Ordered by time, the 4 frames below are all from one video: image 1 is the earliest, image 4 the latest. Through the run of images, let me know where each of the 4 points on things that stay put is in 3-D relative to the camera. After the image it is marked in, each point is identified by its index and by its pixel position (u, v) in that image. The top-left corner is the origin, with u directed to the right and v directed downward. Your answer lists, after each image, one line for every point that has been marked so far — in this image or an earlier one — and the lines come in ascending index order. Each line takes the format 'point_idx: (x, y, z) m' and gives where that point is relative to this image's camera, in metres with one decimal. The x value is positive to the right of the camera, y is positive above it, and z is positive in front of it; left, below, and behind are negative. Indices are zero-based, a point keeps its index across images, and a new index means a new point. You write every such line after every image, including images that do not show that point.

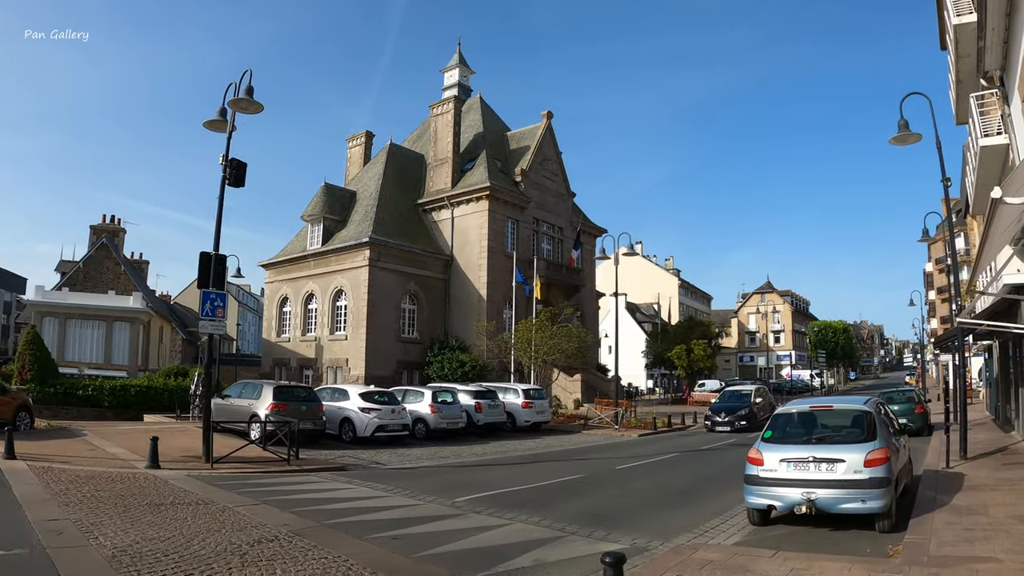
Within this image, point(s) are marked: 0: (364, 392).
0: (-4.3, -2.8, +19.0) m
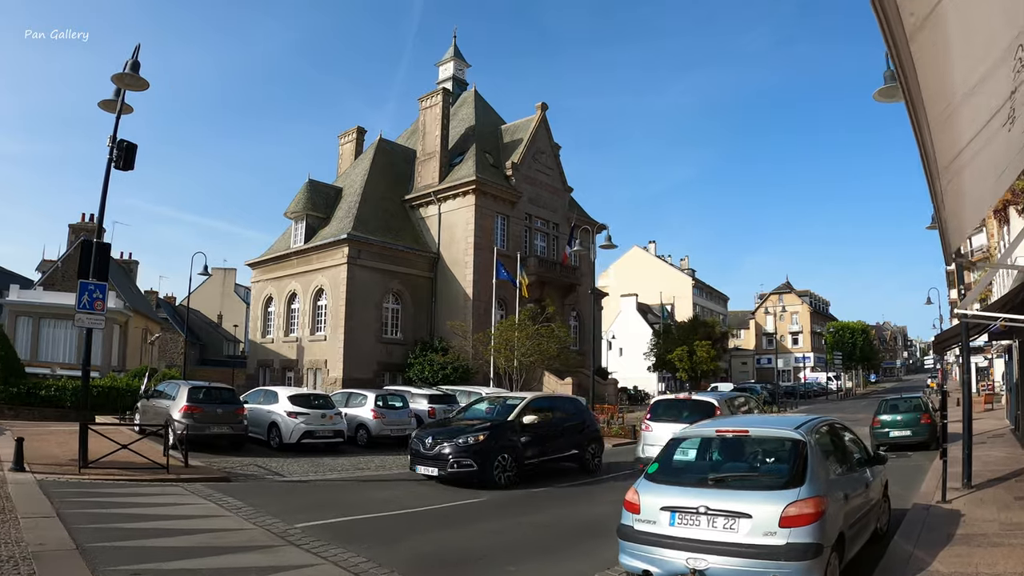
0: (-5.6, -2.7, +17.1) m
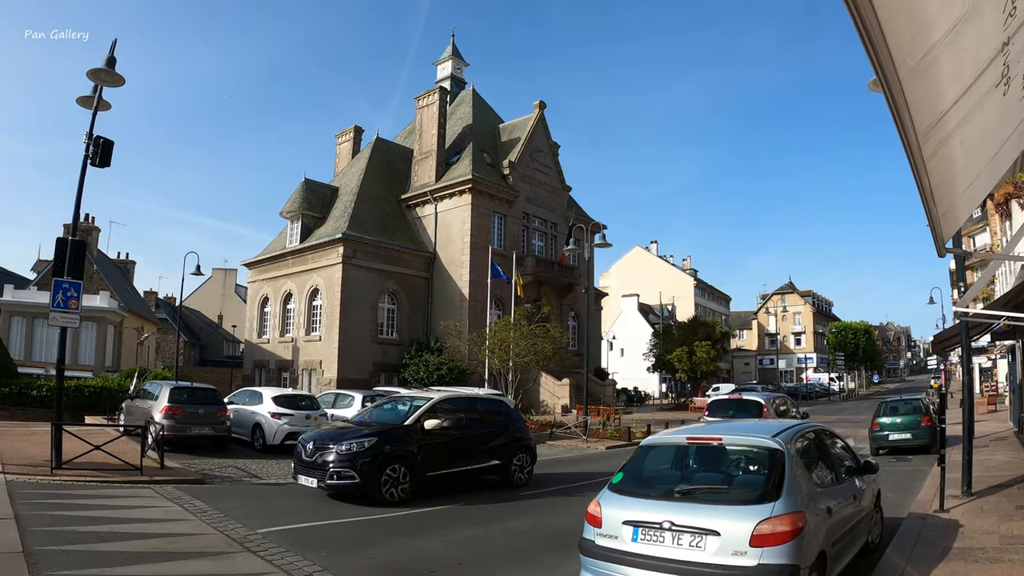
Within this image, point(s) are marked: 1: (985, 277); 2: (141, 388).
0: (-5.8, -2.6, +16.7) m
1: (+7.2, +0.2, +10.4) m
2: (-10.5, -2.8, +19.3) m
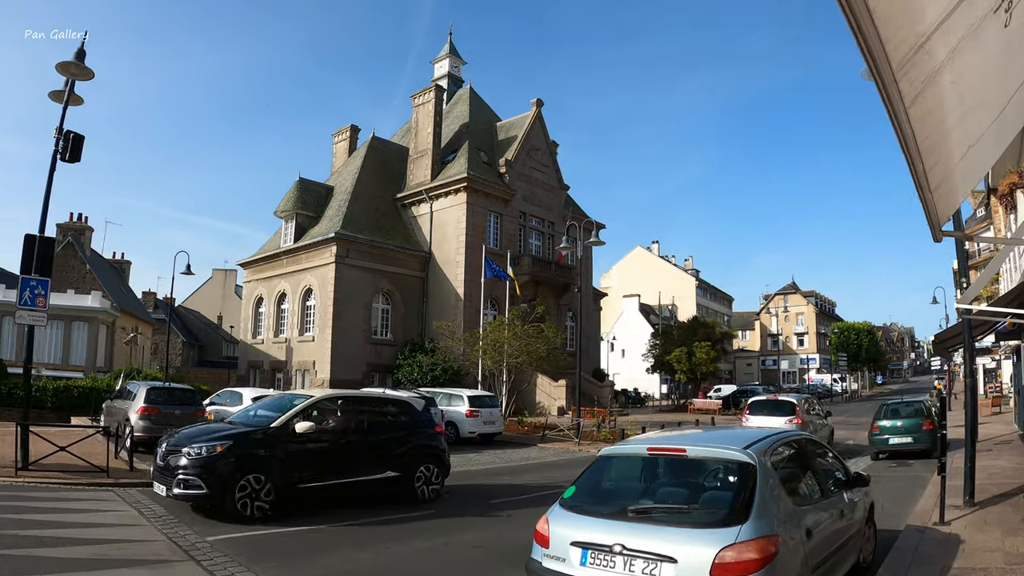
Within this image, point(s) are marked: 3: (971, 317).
0: (-6.1, -2.6, +16.2) m
1: (+6.9, +0.2, +9.8) m
2: (-10.8, -2.8, +18.8) m
3: (+7.5, -0.5, +11.2) m
